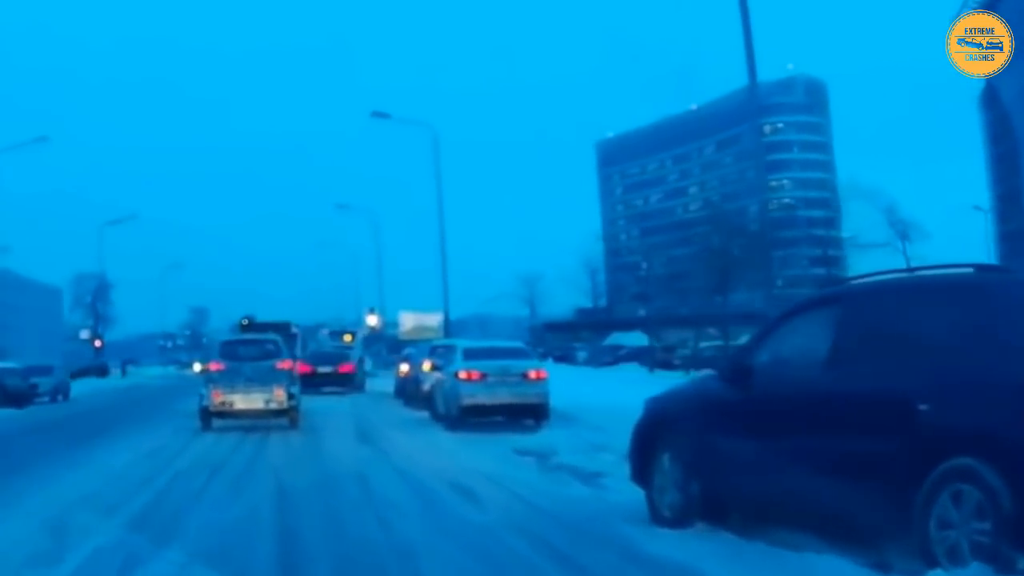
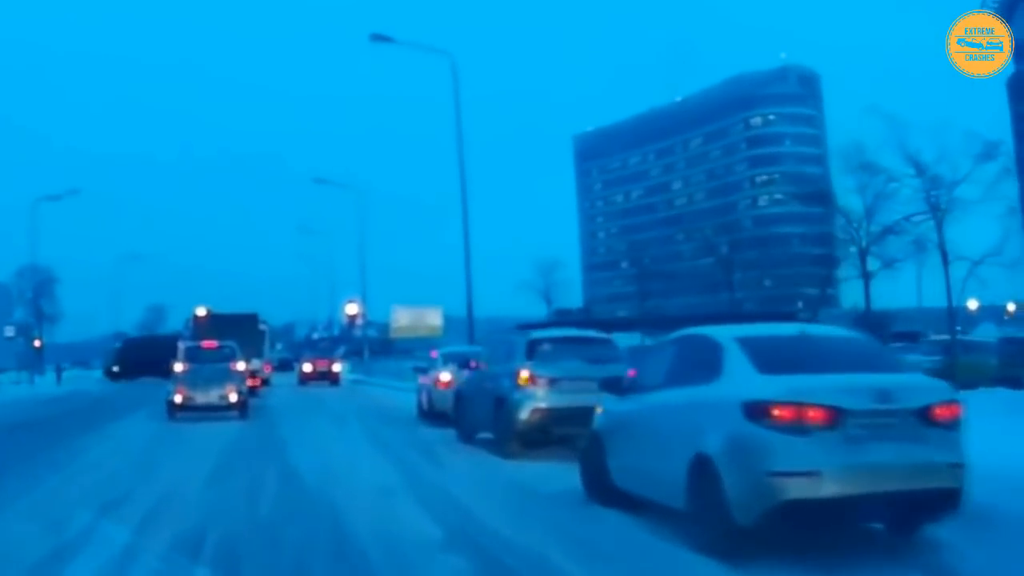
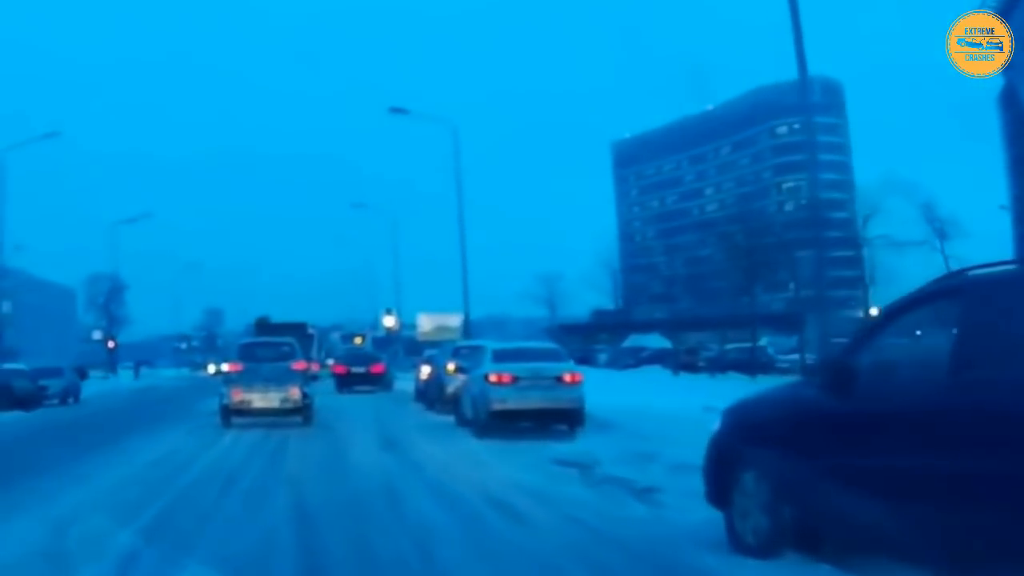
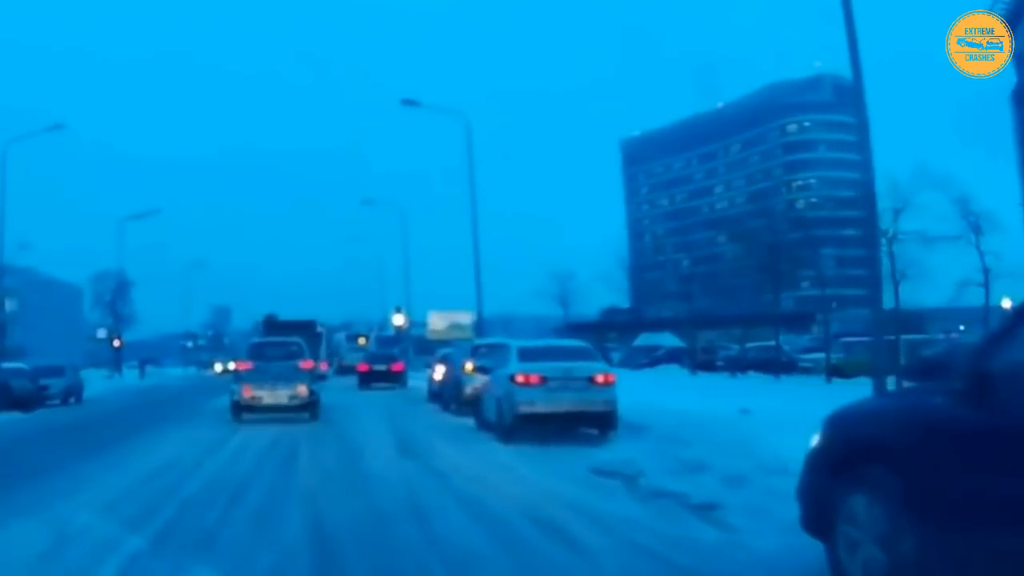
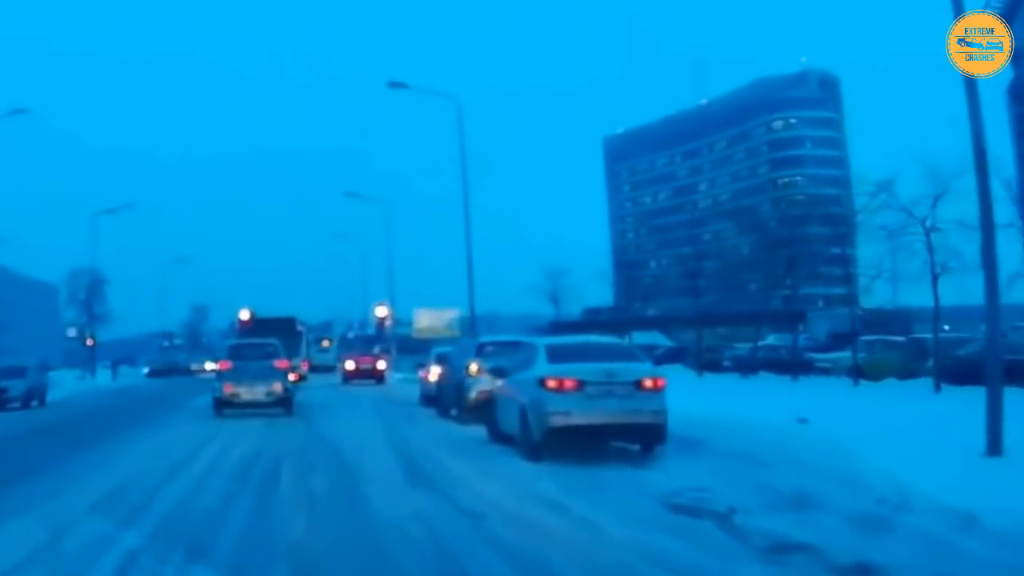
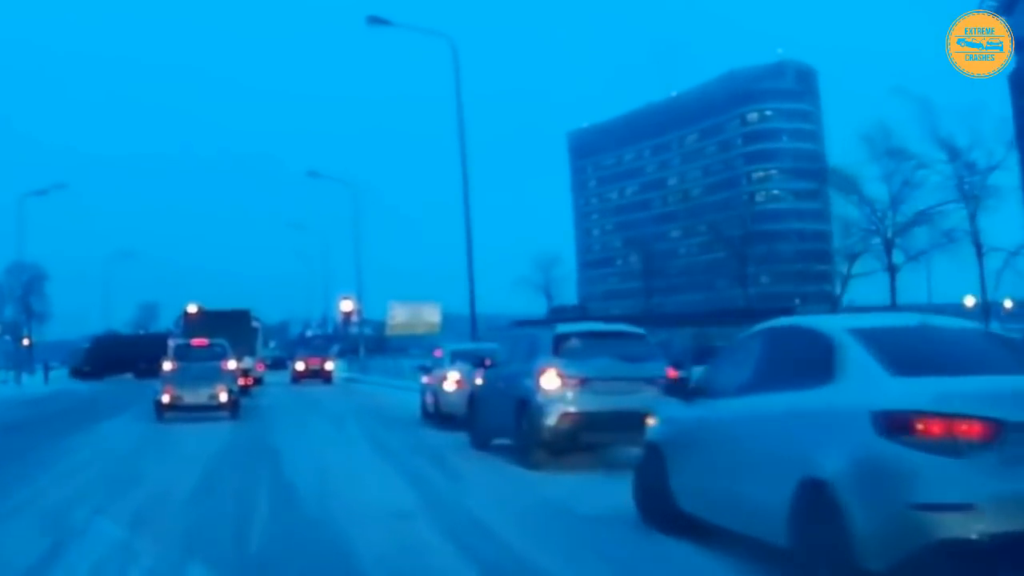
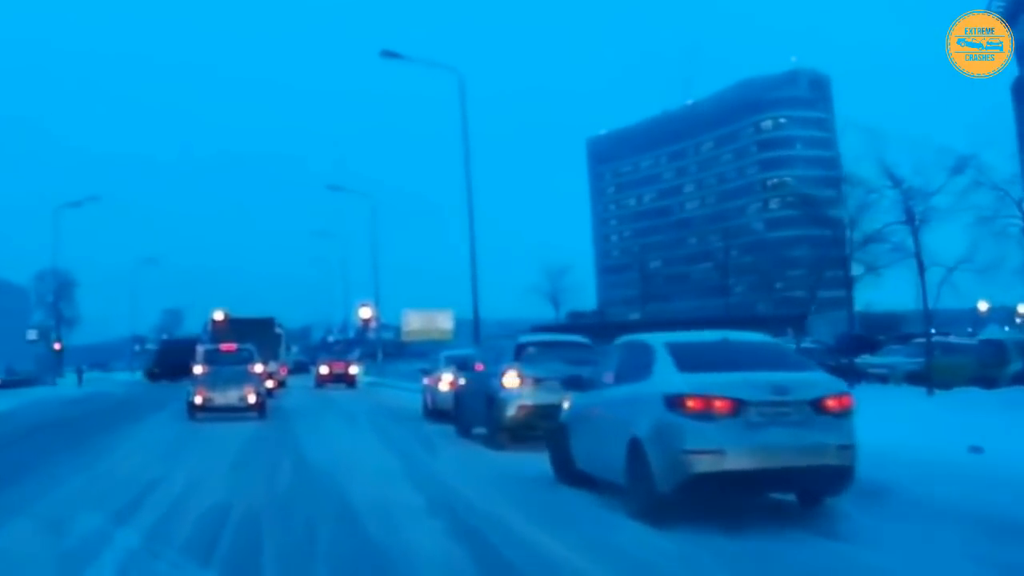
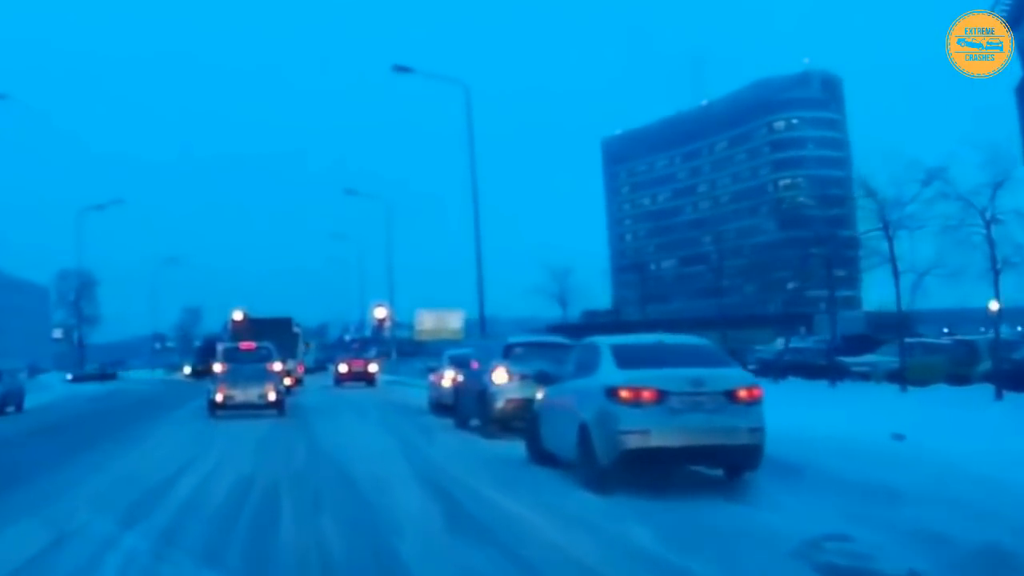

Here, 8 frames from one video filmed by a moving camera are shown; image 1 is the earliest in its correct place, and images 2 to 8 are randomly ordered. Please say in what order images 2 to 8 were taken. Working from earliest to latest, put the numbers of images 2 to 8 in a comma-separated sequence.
3, 4, 5, 8, 7, 2, 6
